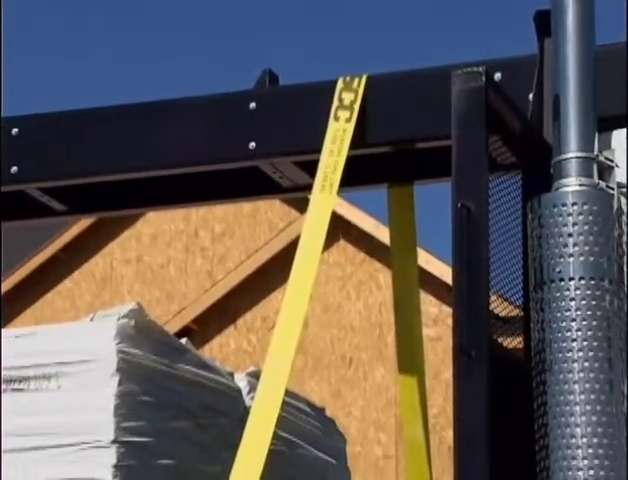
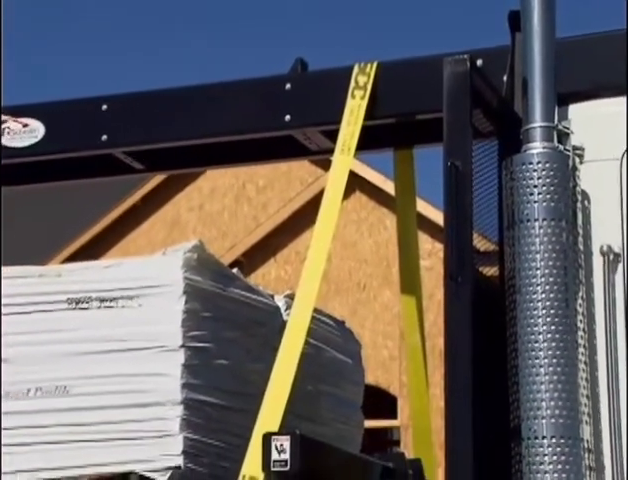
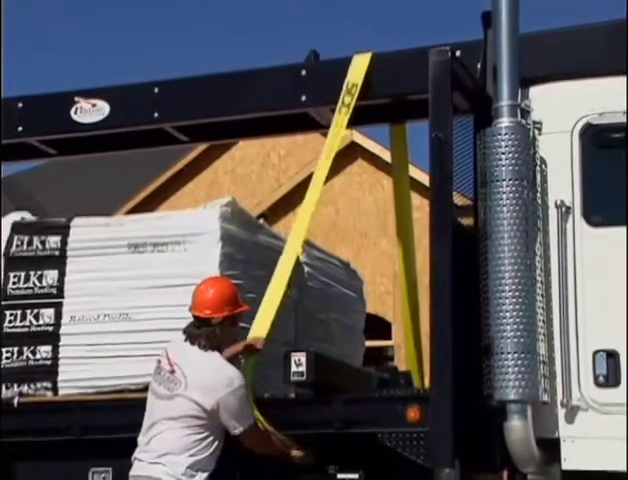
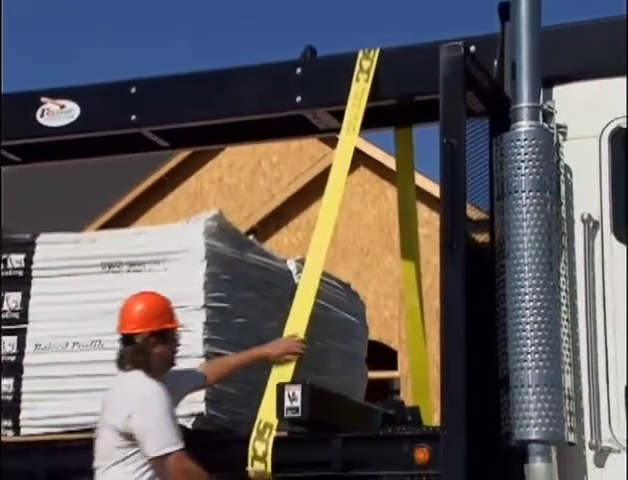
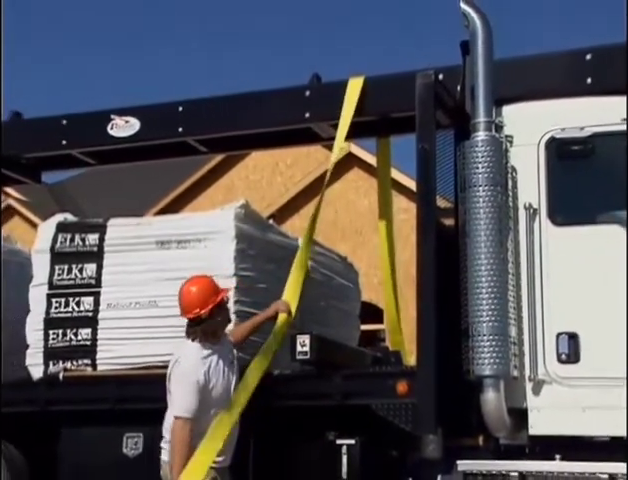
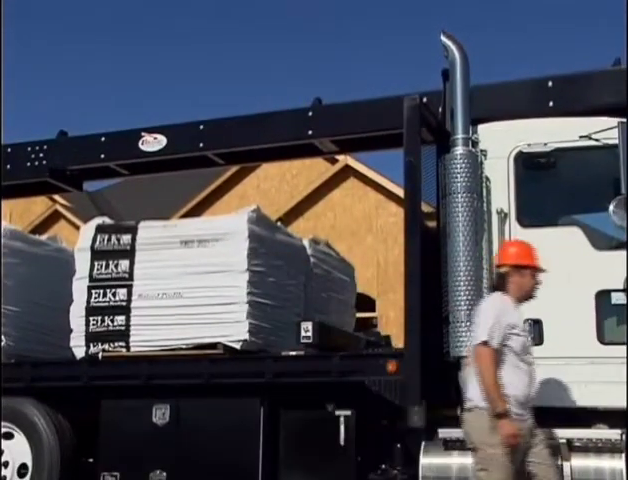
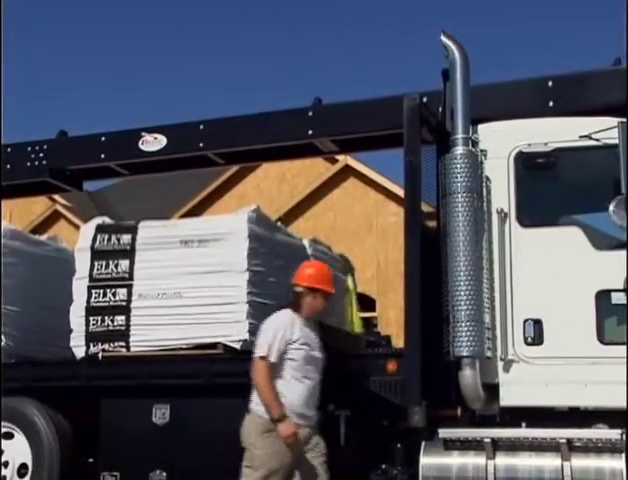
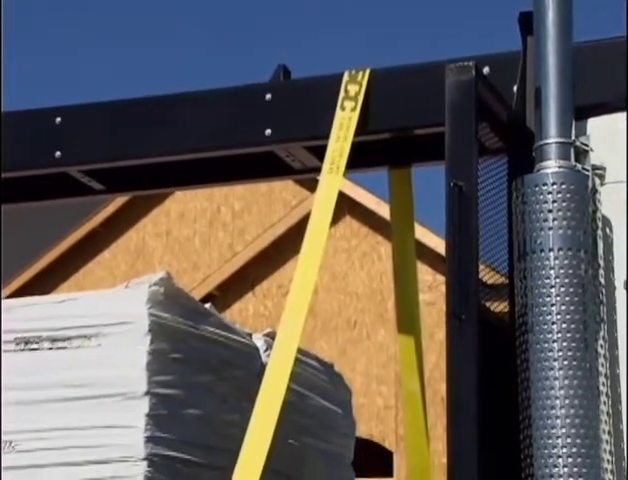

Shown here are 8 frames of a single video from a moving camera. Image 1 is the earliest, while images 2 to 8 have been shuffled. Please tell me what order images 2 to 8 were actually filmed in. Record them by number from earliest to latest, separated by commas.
8, 2, 4, 3, 5, 7, 6
